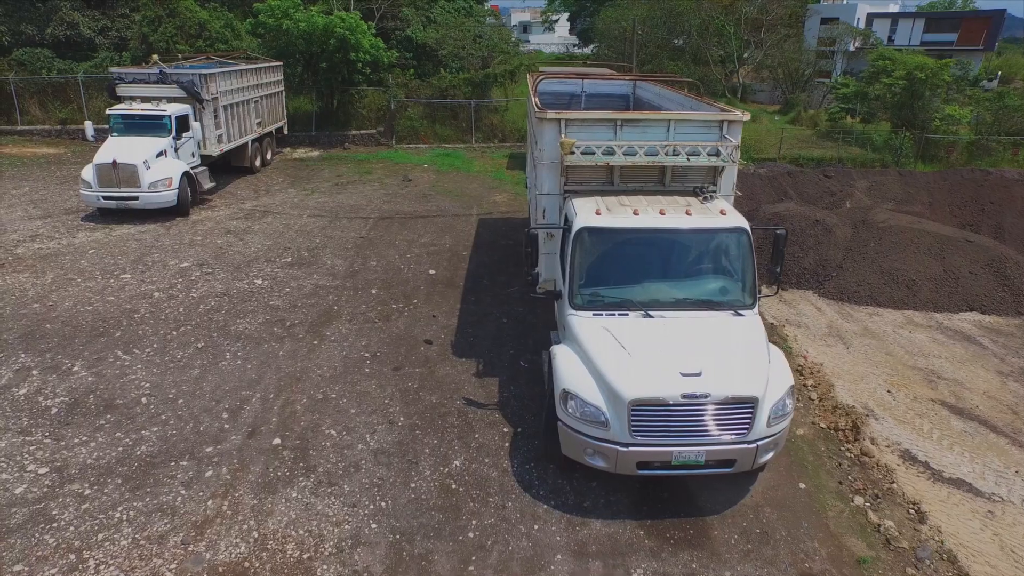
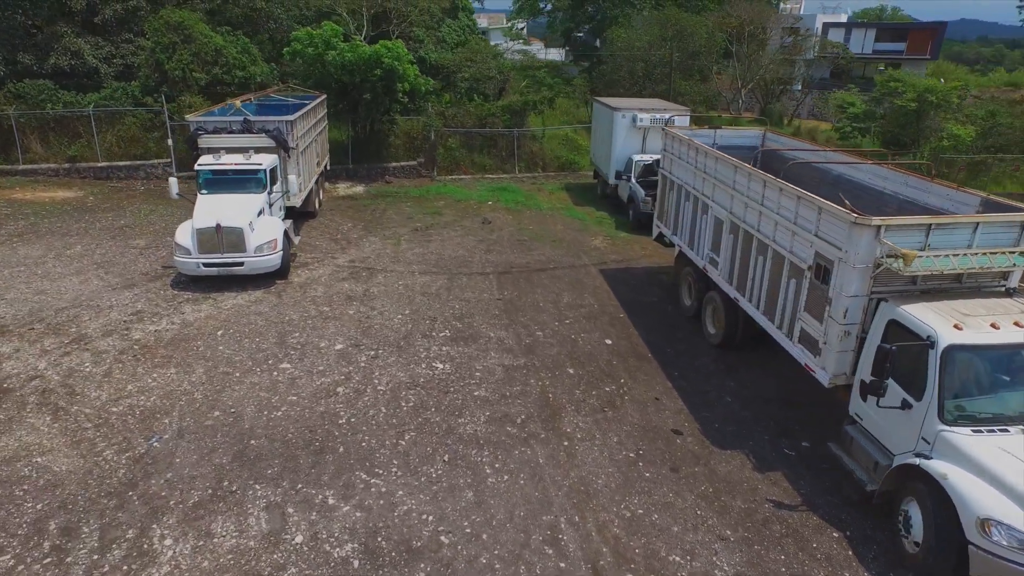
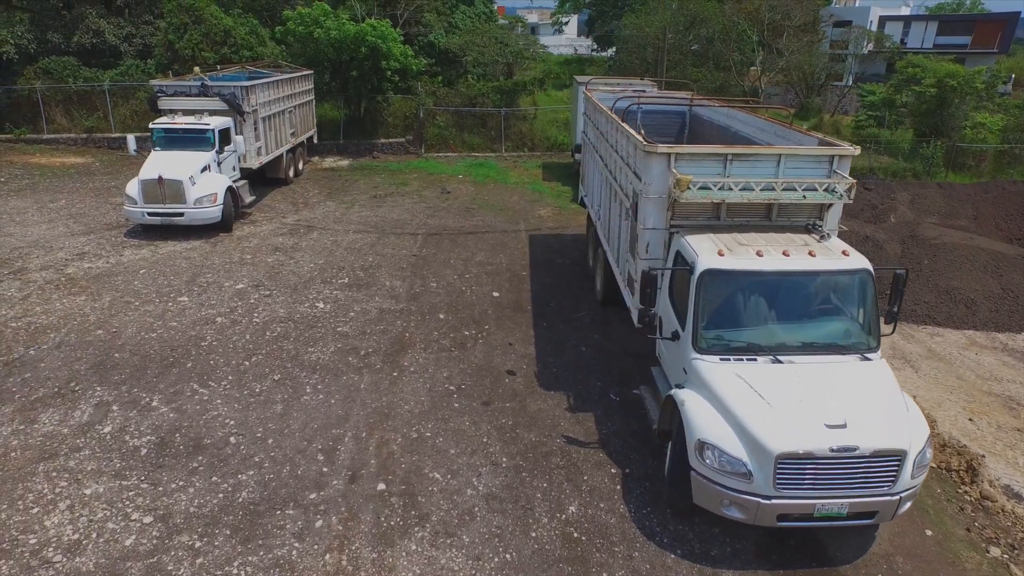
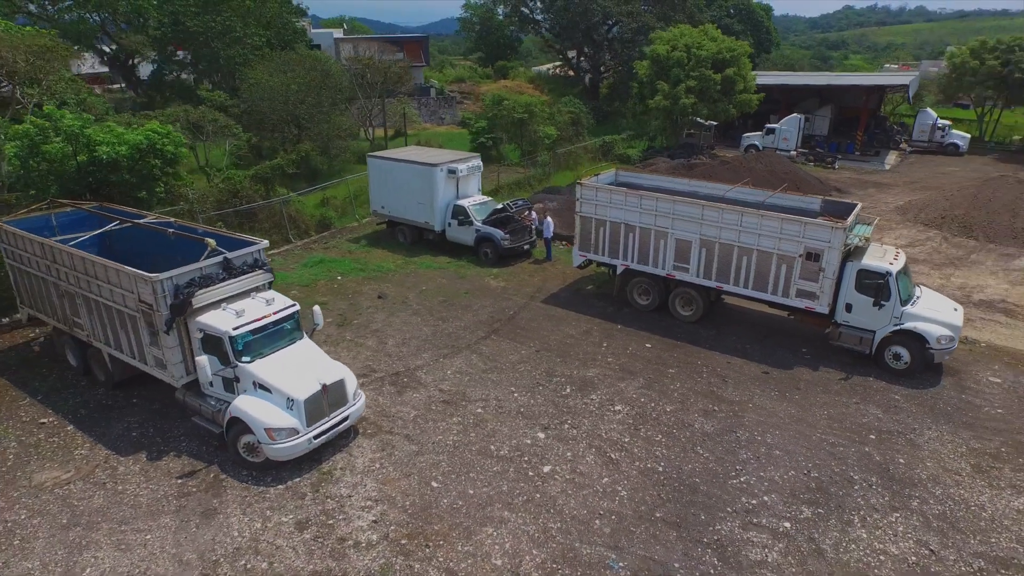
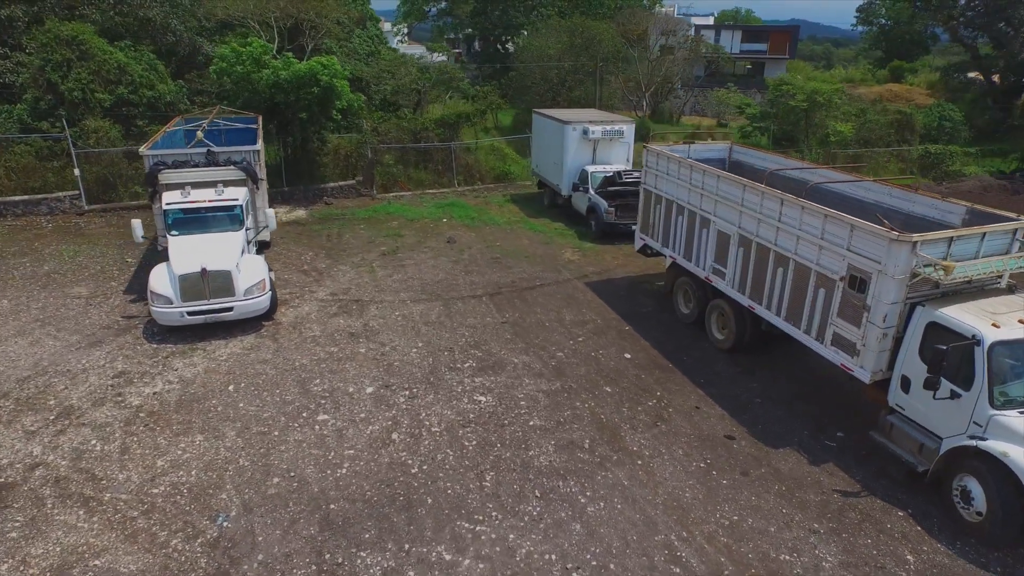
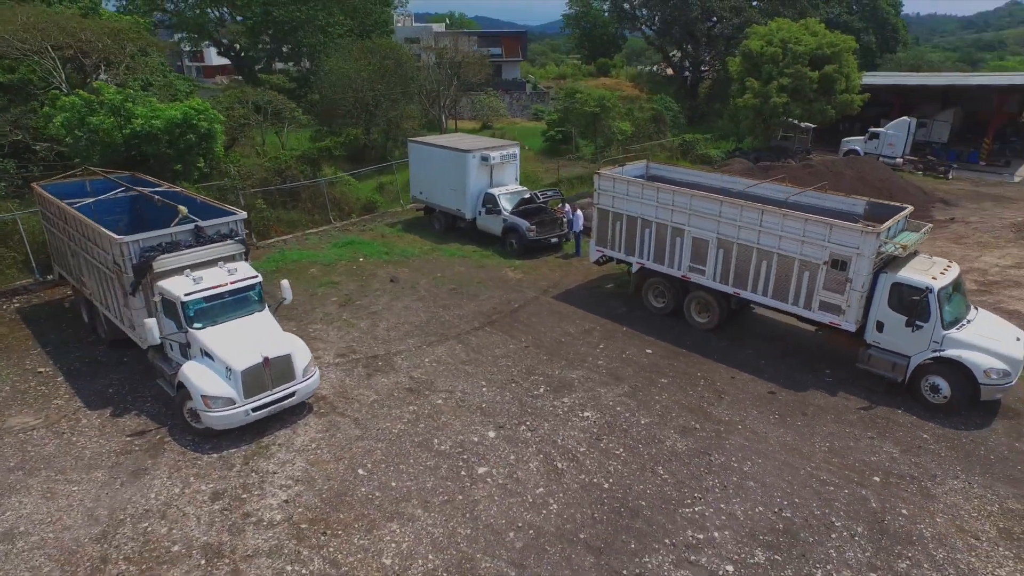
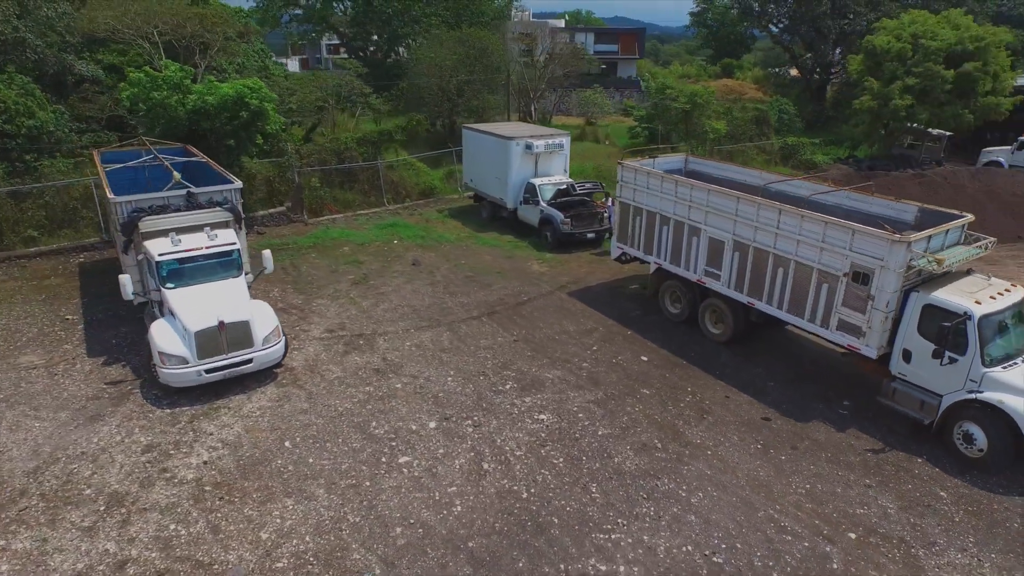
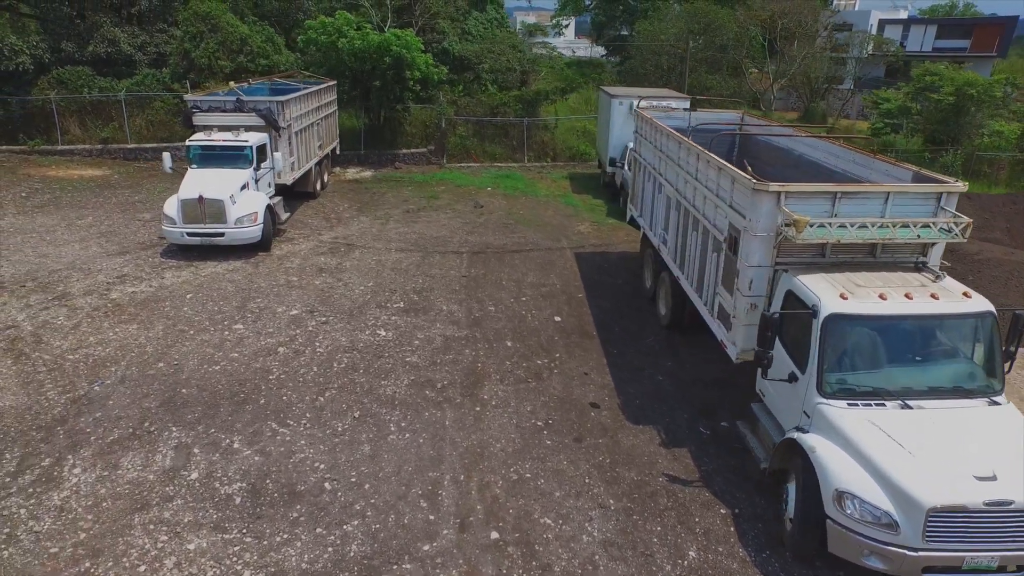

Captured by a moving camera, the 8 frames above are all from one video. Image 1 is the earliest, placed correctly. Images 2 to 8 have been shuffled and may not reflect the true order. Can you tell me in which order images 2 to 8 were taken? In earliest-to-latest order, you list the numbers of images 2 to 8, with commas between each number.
3, 8, 2, 5, 7, 6, 4
